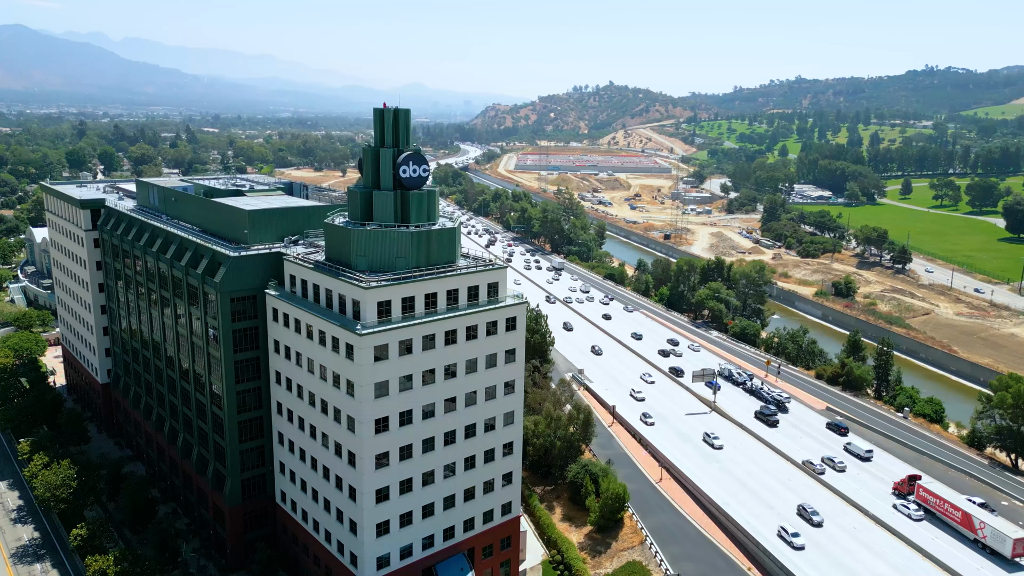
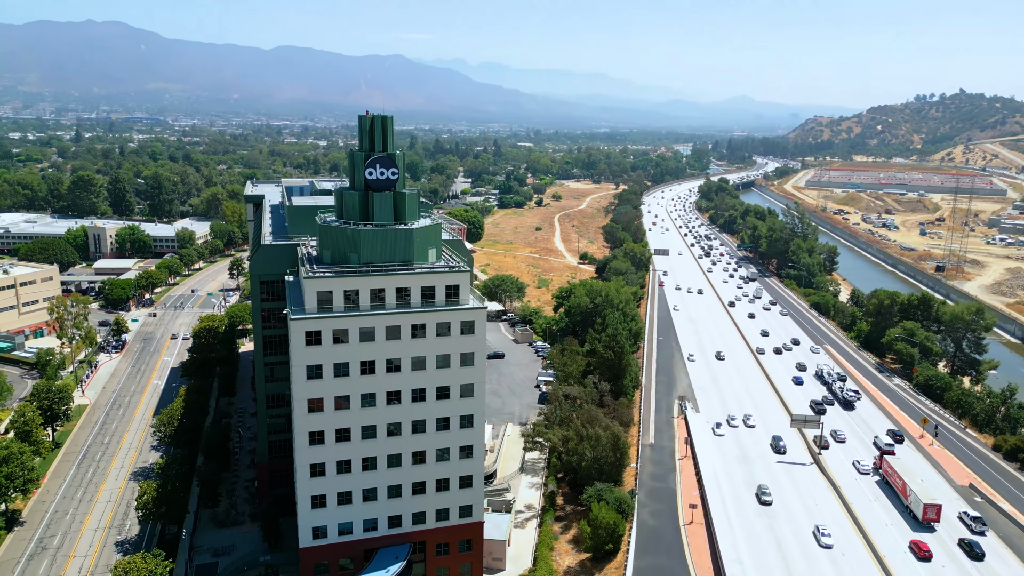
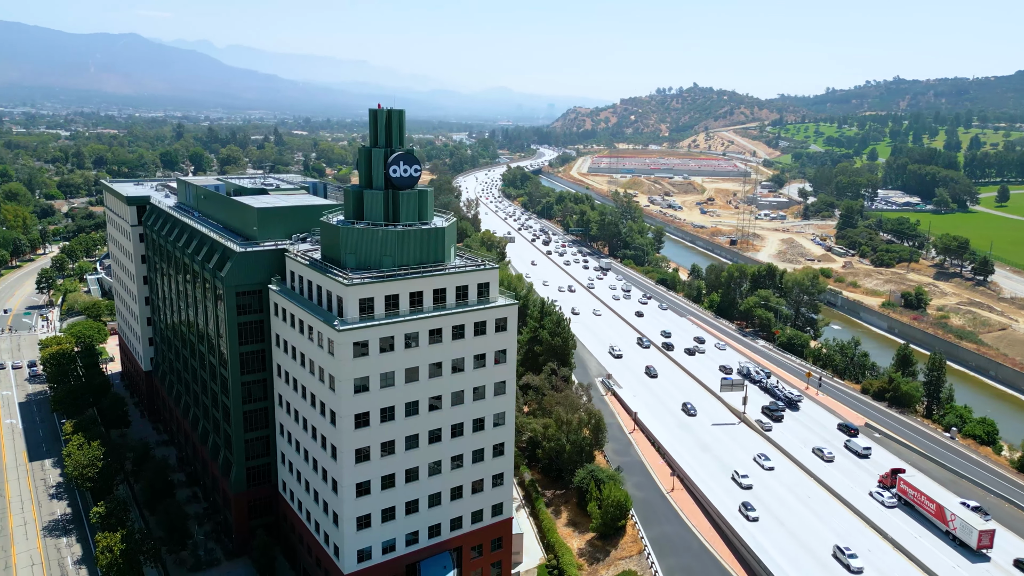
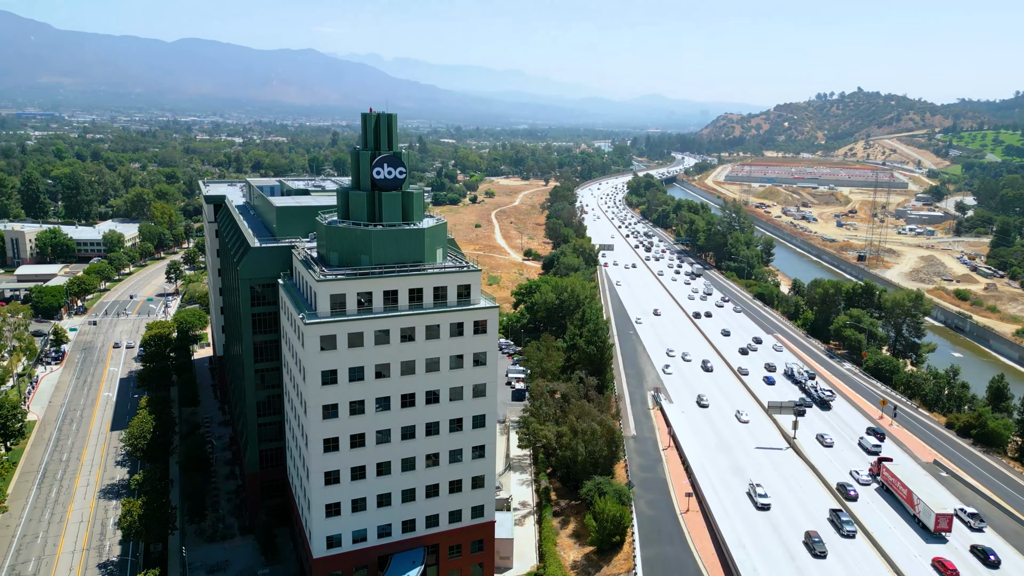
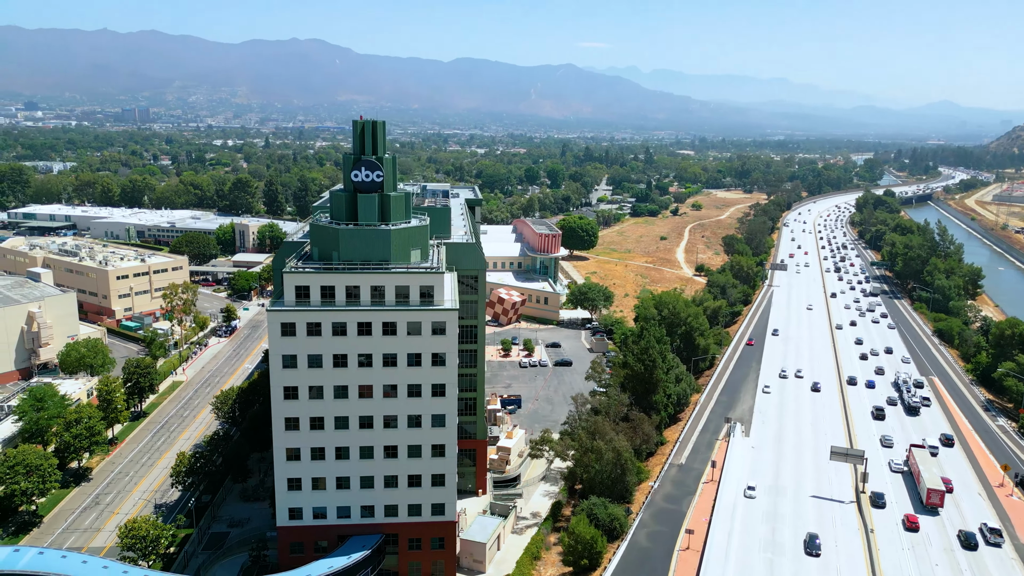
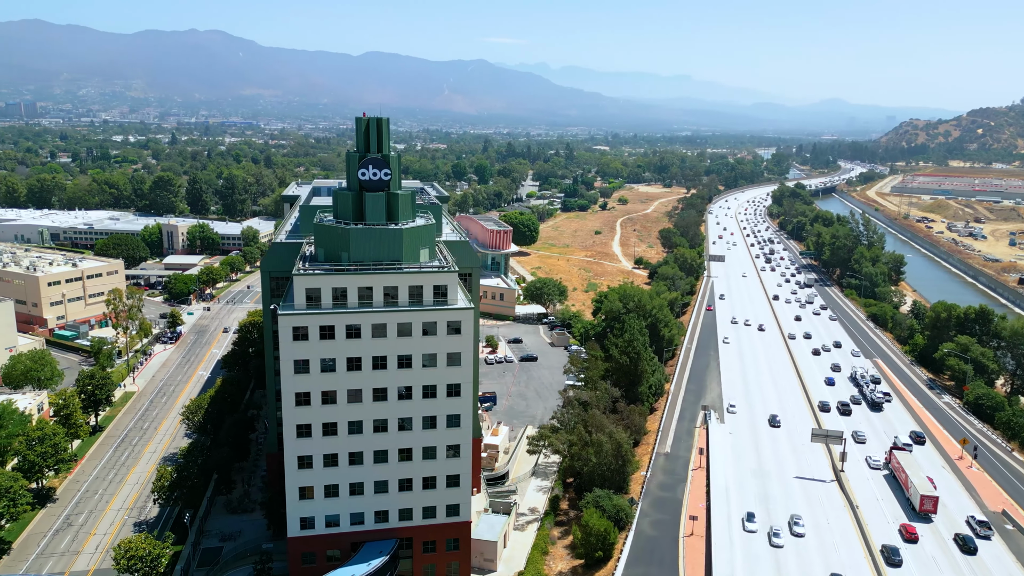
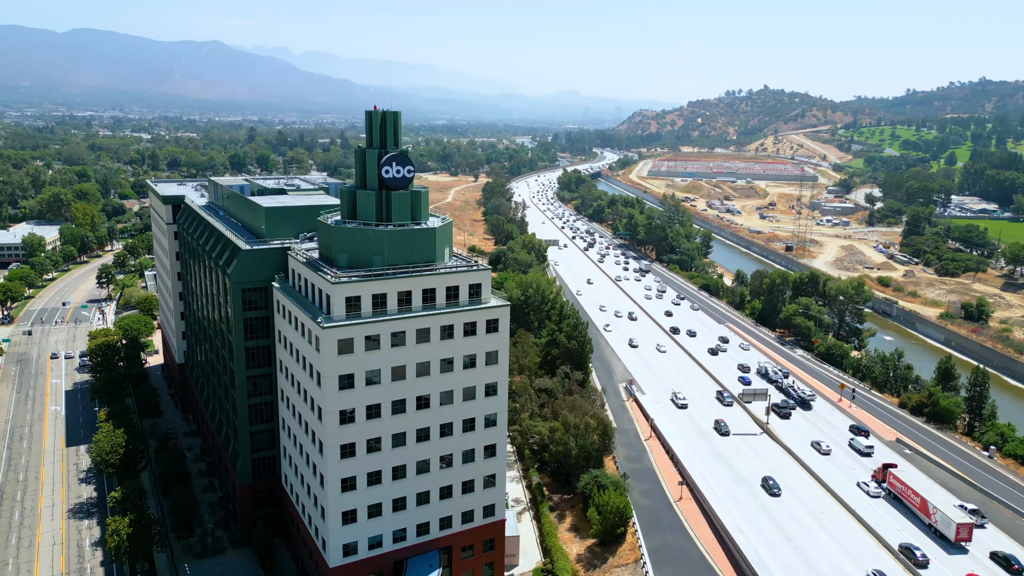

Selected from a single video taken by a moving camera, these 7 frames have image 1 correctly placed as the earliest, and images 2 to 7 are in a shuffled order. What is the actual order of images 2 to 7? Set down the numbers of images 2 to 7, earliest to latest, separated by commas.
3, 7, 4, 2, 6, 5
